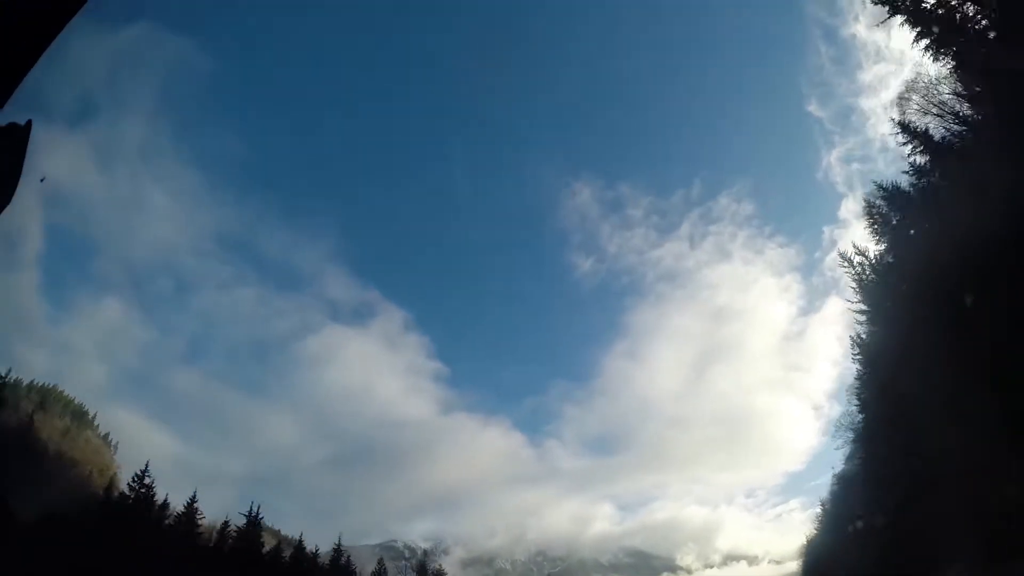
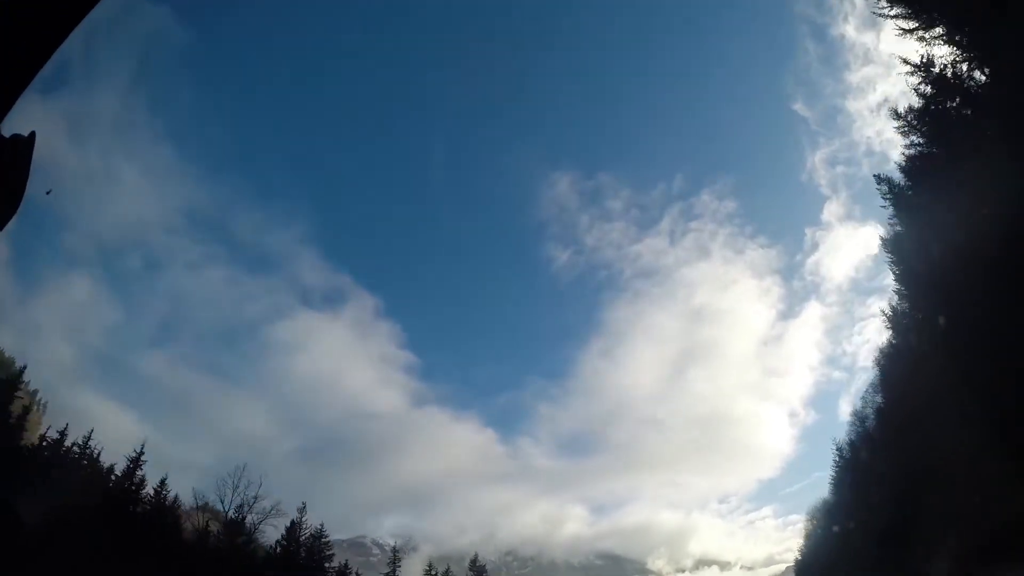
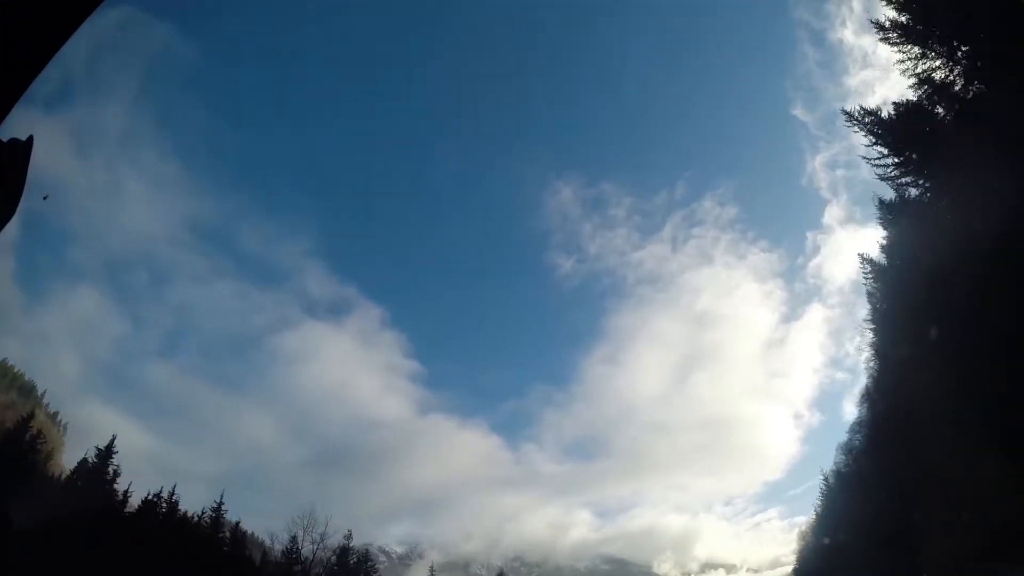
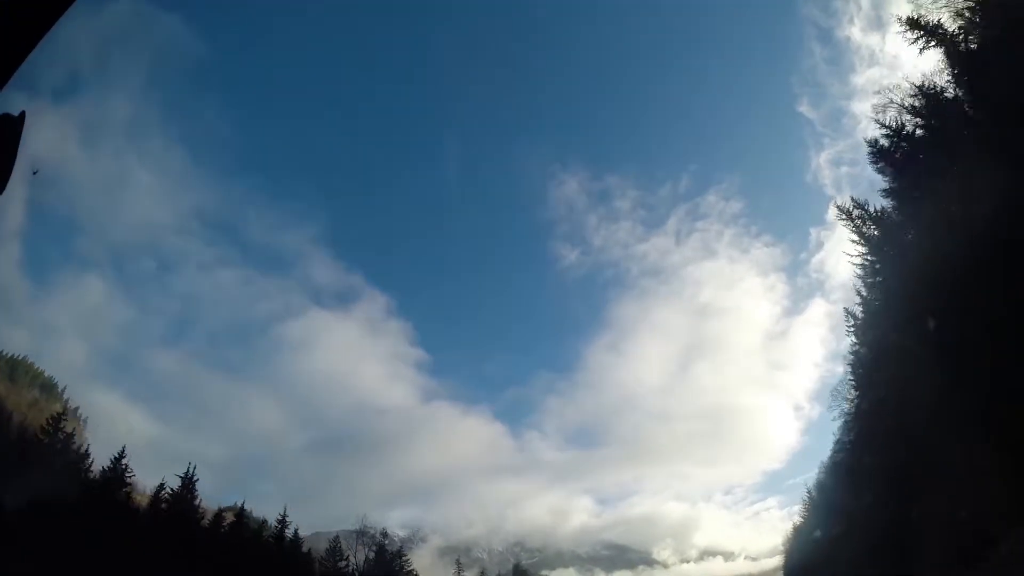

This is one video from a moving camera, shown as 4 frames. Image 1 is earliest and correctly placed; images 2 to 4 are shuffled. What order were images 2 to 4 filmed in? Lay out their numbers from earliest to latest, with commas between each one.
4, 3, 2
